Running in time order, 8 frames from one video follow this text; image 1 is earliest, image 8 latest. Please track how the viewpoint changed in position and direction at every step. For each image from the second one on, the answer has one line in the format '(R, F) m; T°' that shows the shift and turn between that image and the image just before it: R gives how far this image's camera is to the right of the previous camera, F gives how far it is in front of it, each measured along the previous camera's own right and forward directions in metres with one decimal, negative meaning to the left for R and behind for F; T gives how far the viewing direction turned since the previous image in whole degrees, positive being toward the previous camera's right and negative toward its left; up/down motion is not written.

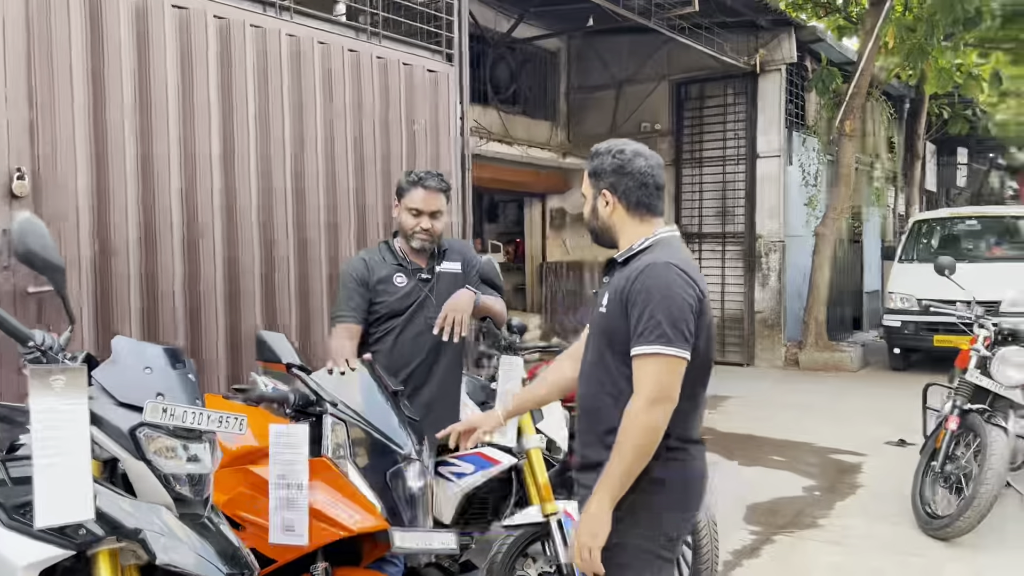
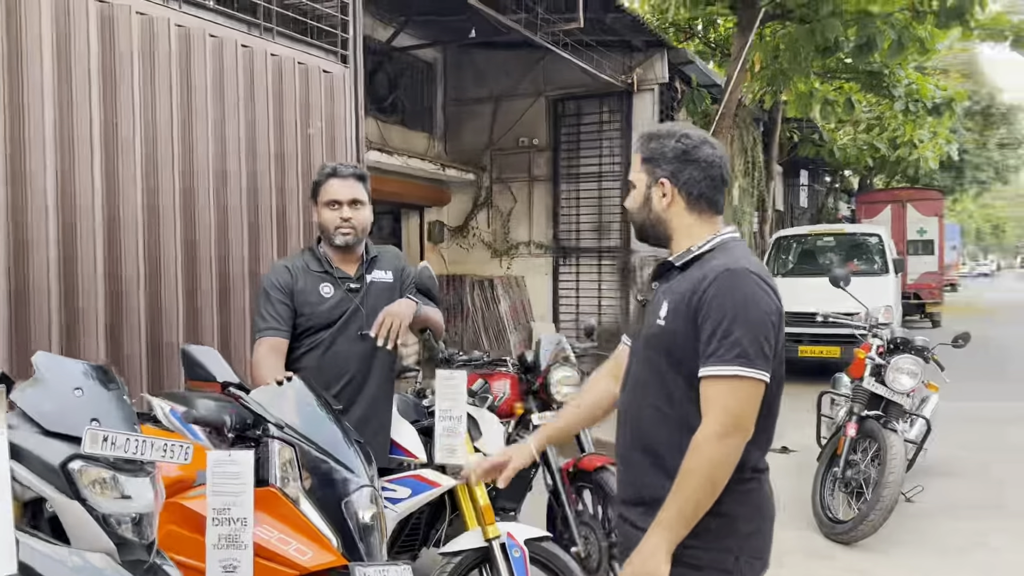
(-0.3, +0.2) m; +10°
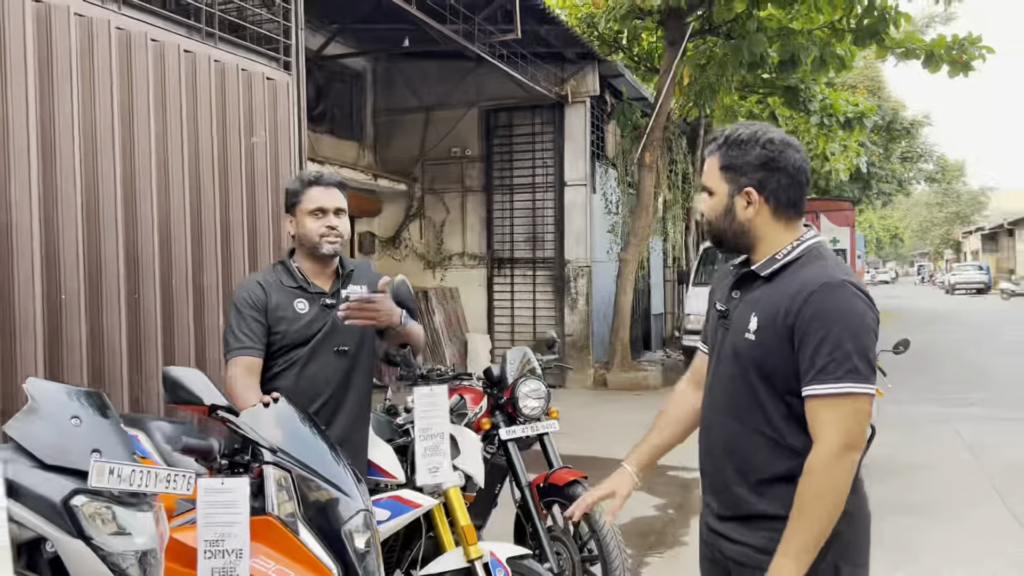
(-0.2, +0.1) m; +6°
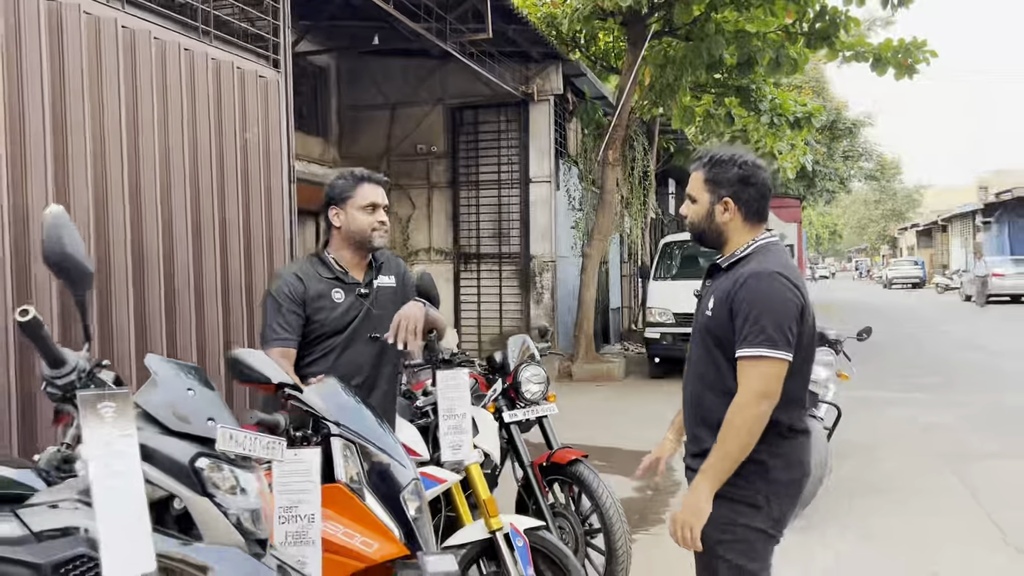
(-0.2, -0.2) m; +4°
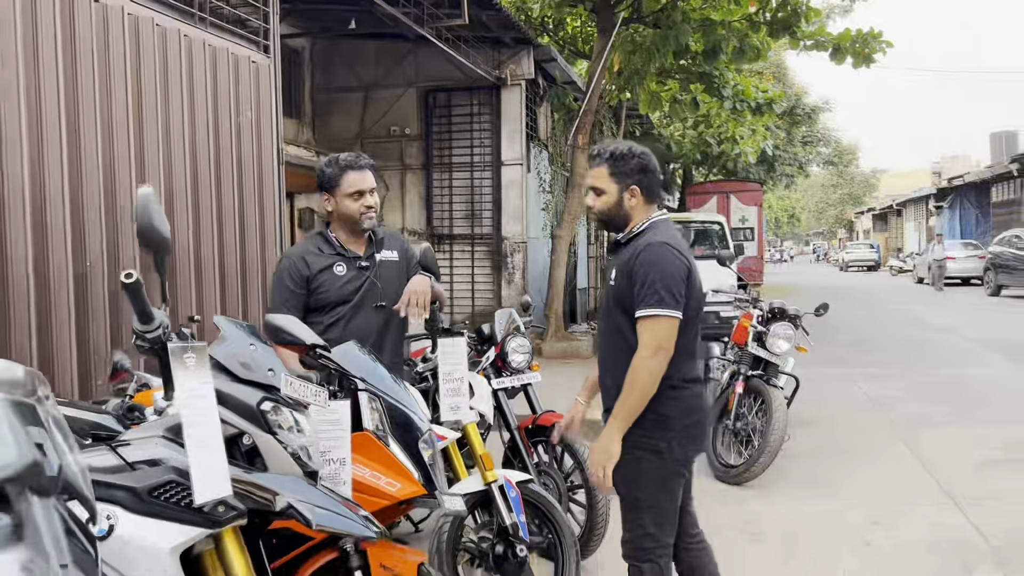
(-0.1, -0.3) m; +3°
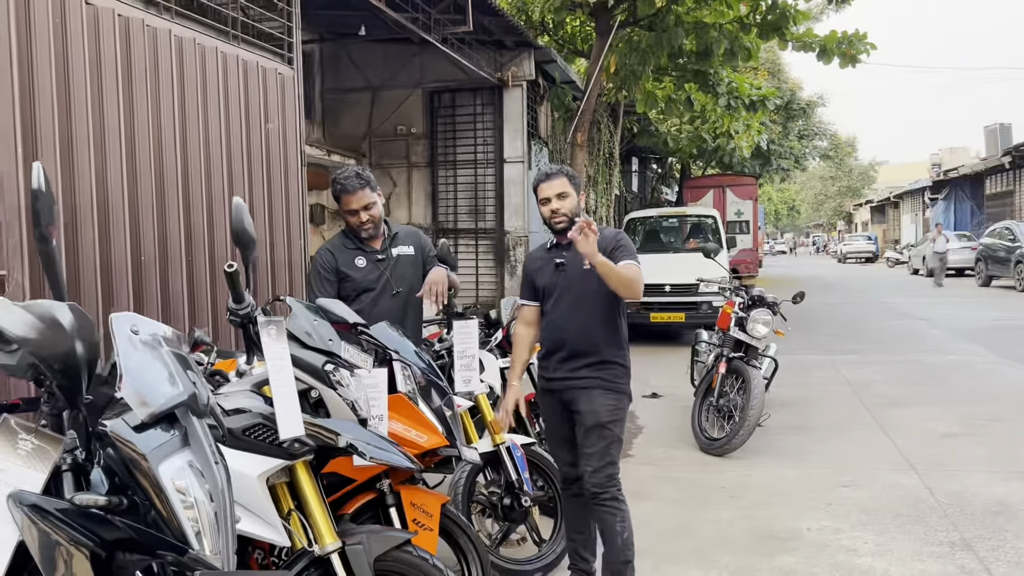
(0.0, -0.5) m; 0°
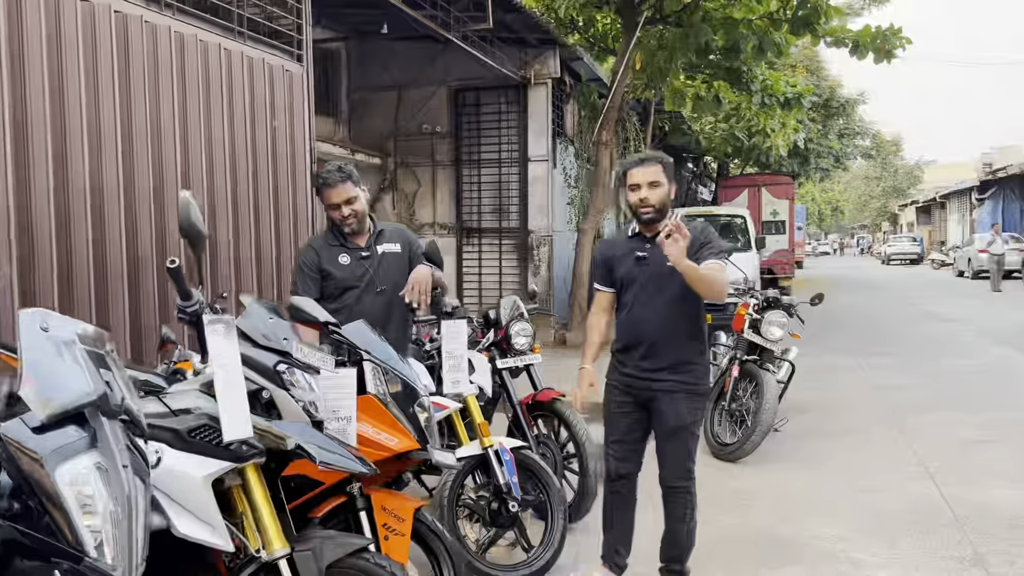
(+0.2, +0.1) m; -3°
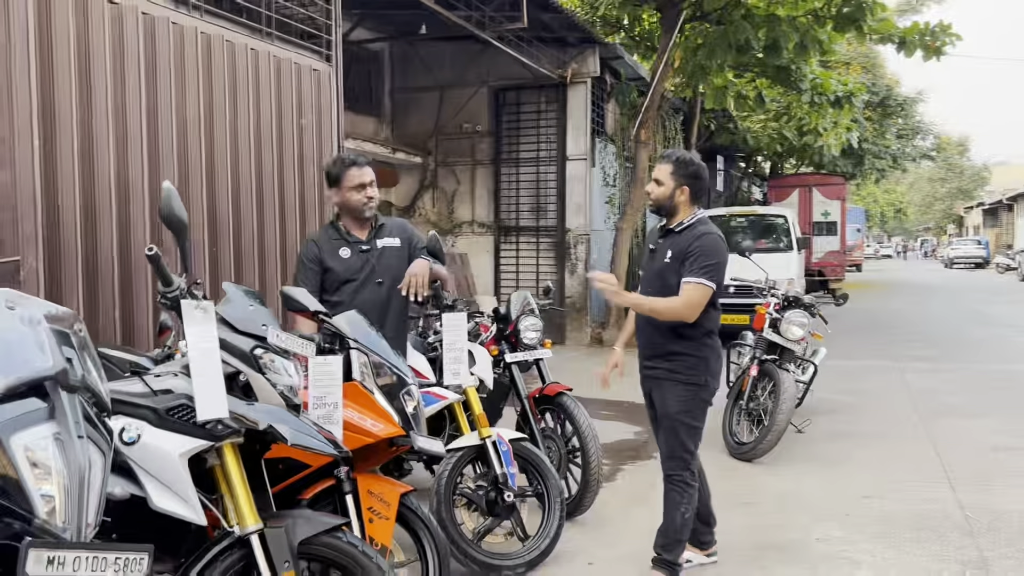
(+0.2, 0.0) m; -4°
